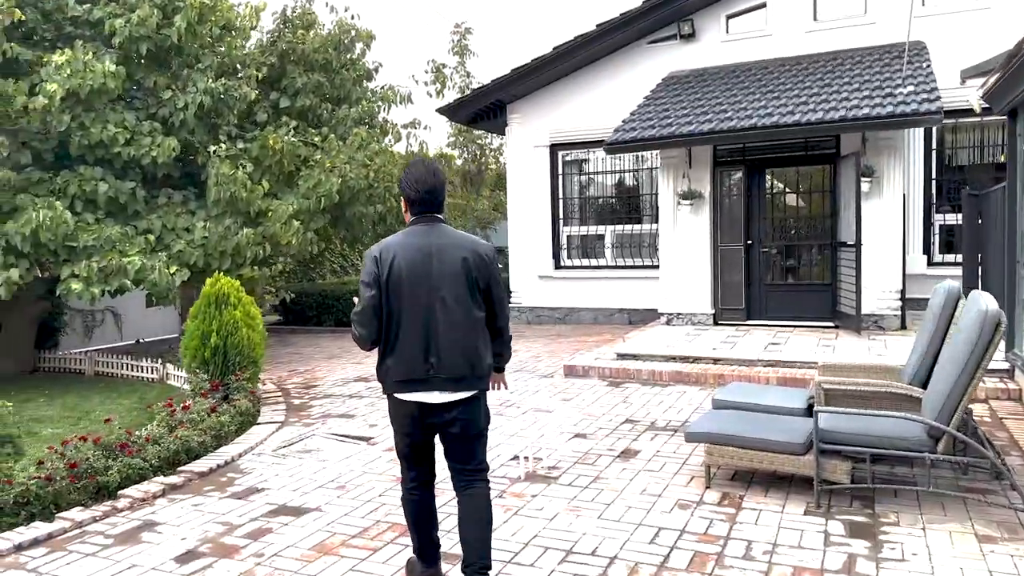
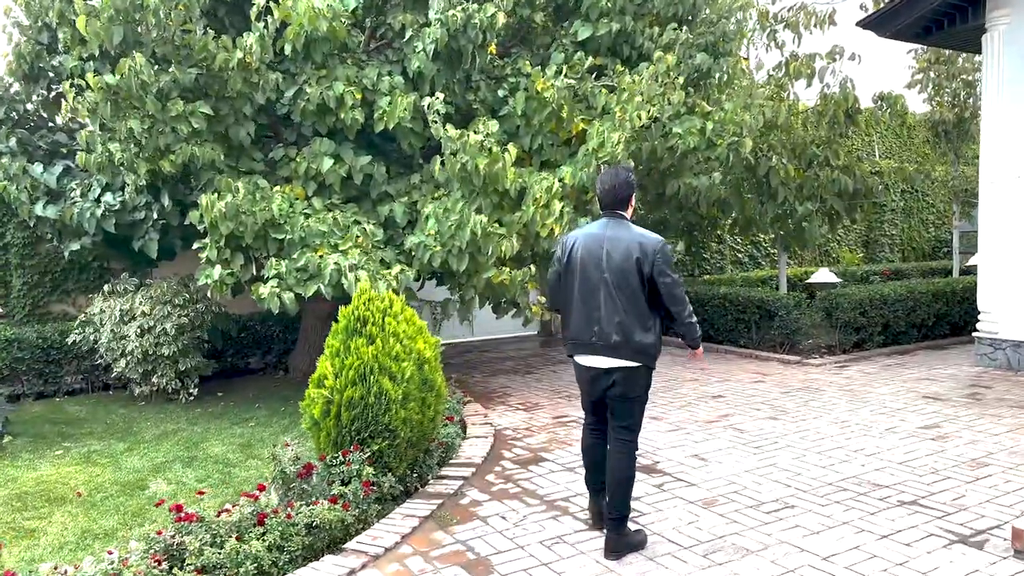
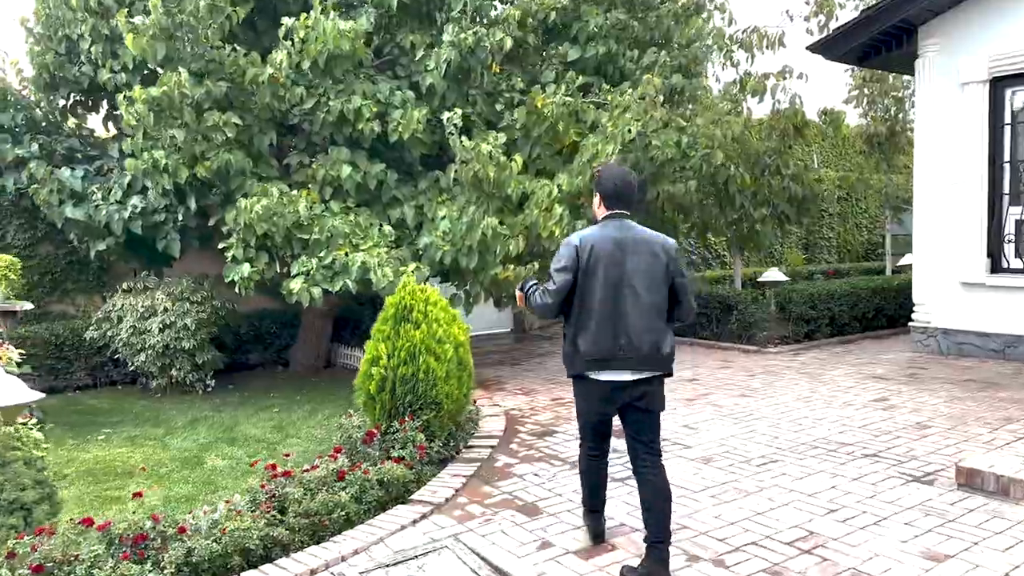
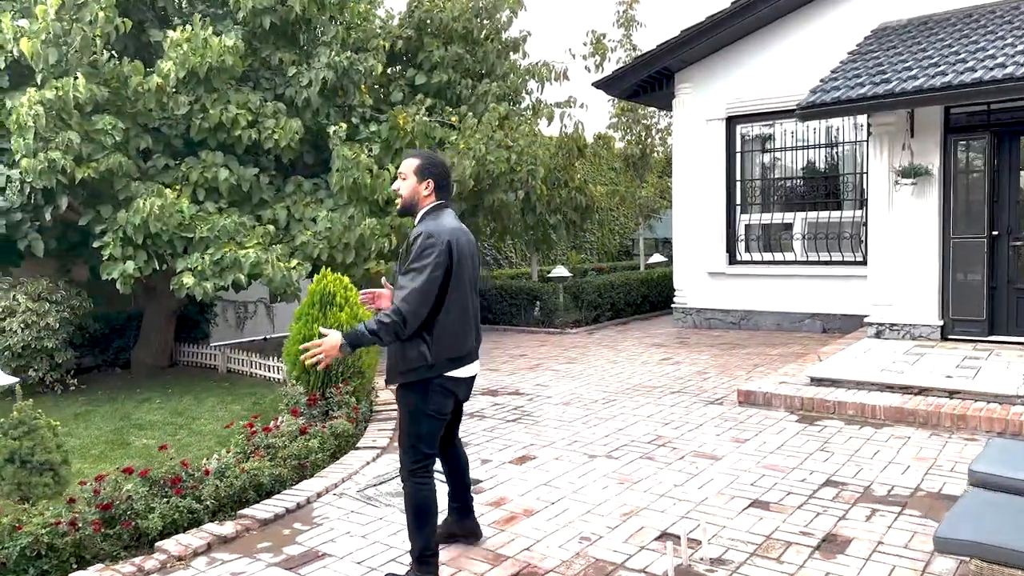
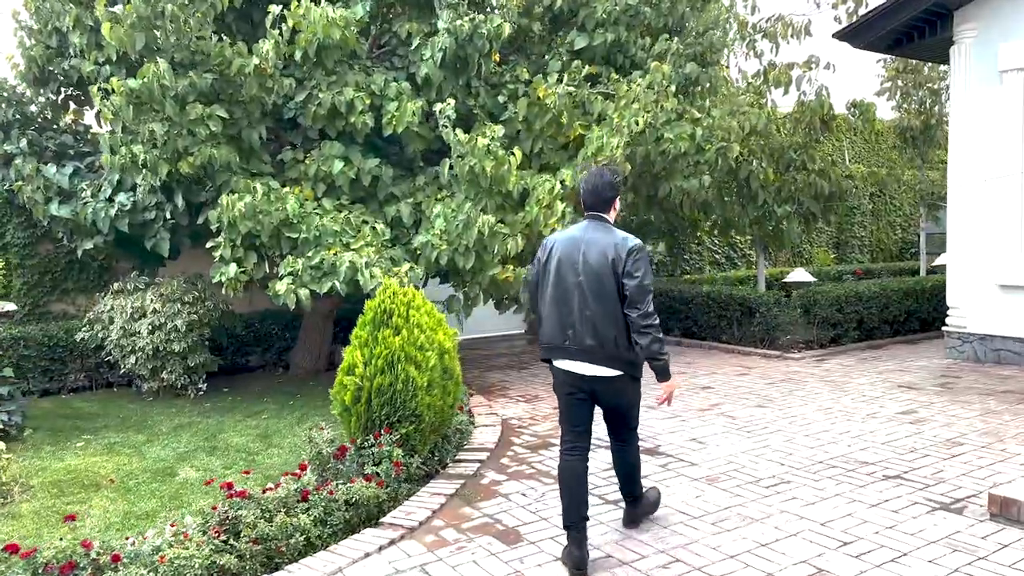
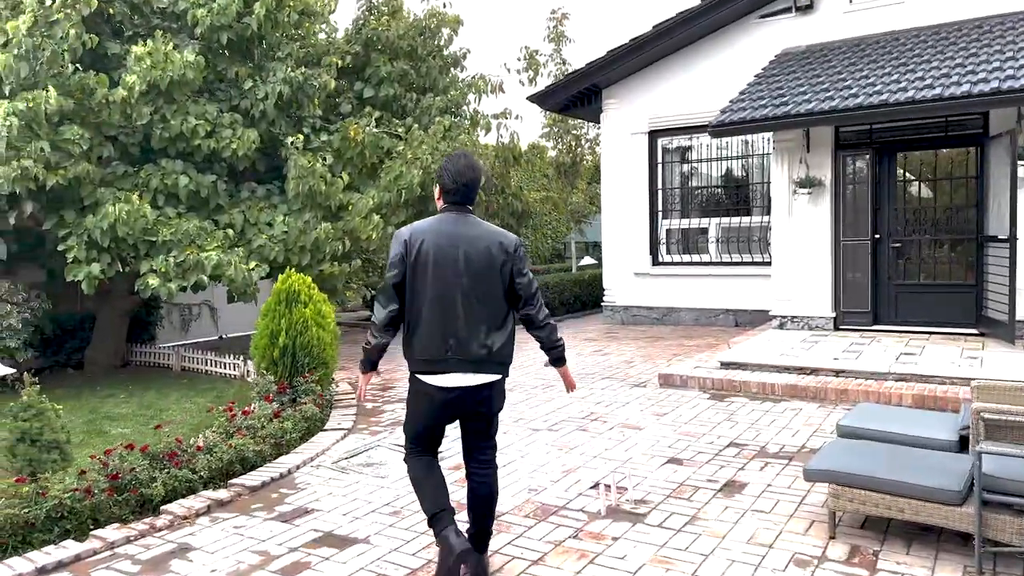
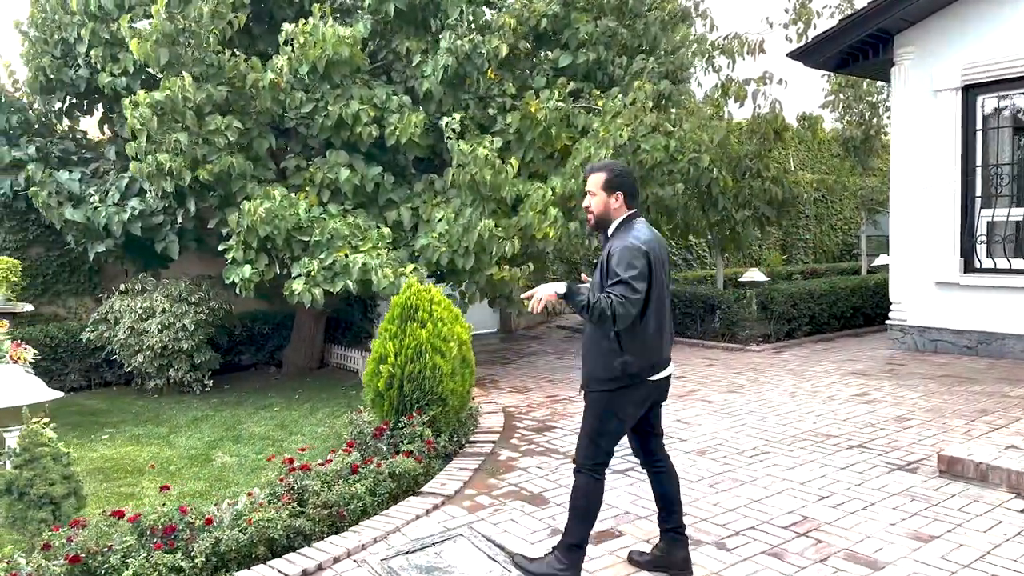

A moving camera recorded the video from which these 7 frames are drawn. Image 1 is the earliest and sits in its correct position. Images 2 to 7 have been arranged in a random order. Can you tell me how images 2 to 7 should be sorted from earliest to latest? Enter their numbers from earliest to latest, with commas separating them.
6, 4, 7, 3, 5, 2
